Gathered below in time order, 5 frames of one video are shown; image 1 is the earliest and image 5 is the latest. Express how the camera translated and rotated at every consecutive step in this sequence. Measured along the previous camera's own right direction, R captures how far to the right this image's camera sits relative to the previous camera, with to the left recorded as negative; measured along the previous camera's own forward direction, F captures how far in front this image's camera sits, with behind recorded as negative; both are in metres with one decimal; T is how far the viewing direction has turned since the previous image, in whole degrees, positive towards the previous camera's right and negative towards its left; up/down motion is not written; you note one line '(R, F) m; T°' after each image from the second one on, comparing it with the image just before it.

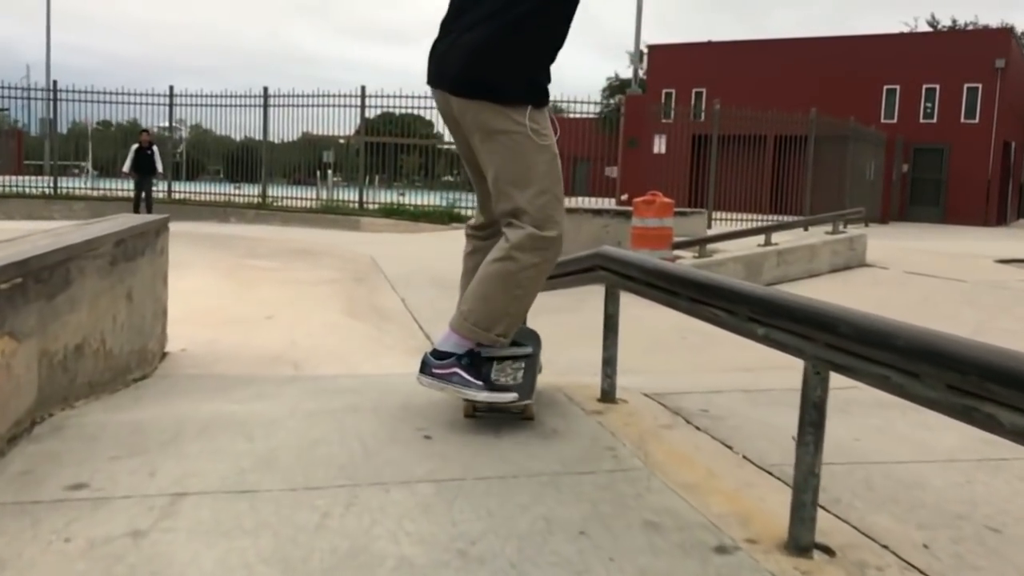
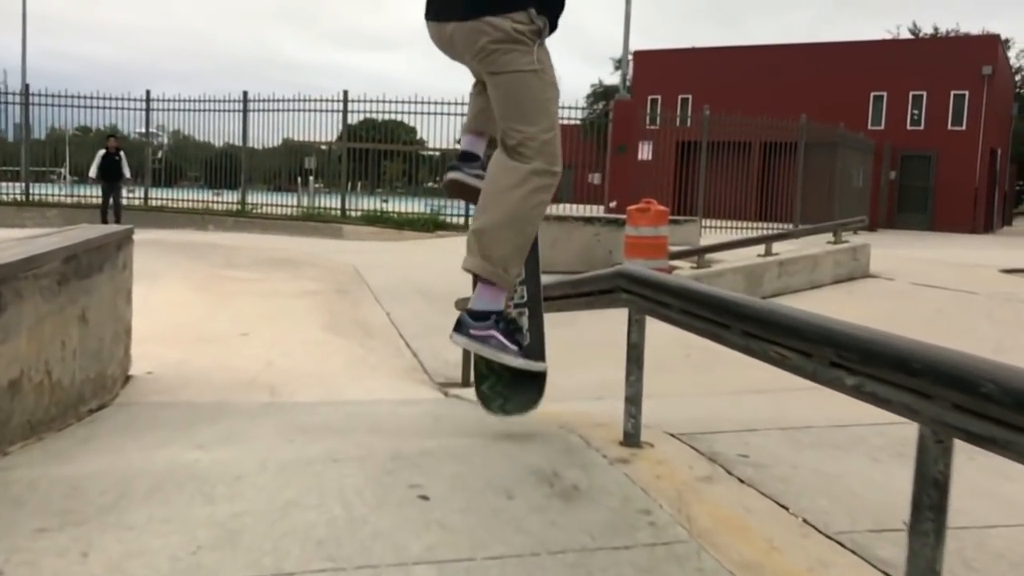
(-0.1, +0.4) m; +1°
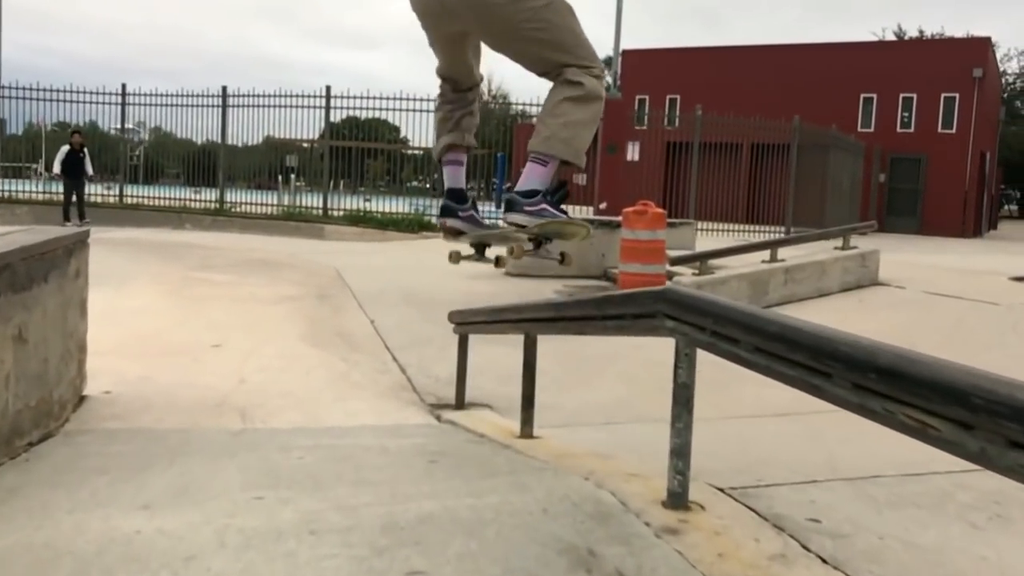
(-0.1, +0.5) m; +1°
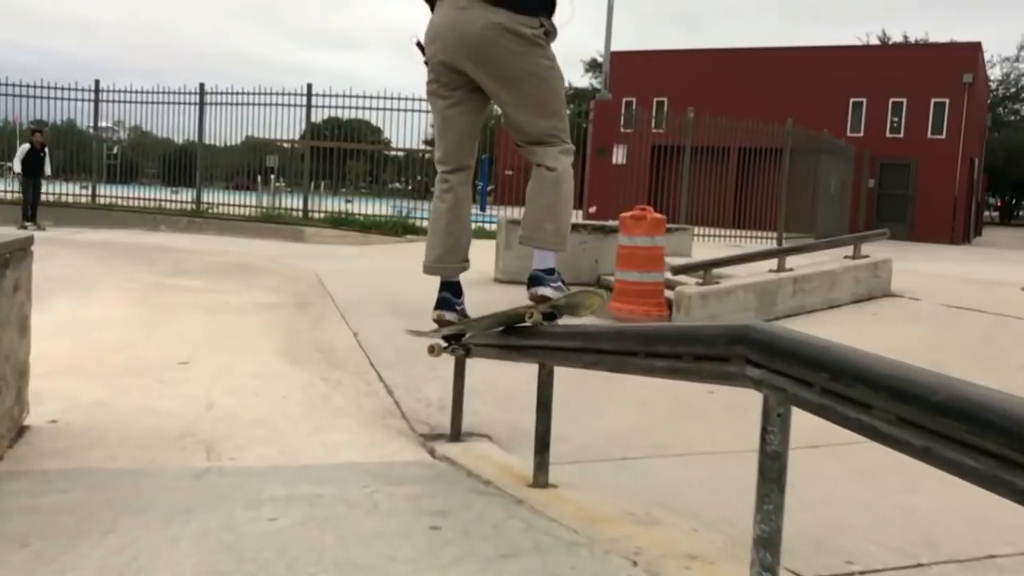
(-0.1, +0.5) m; +1°
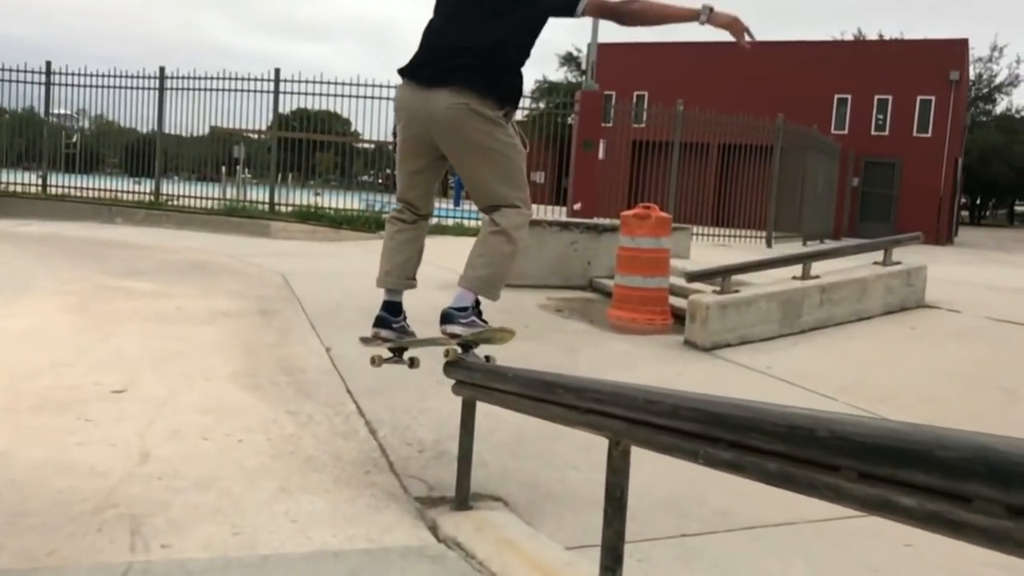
(-0.2, +1.0) m; +2°
